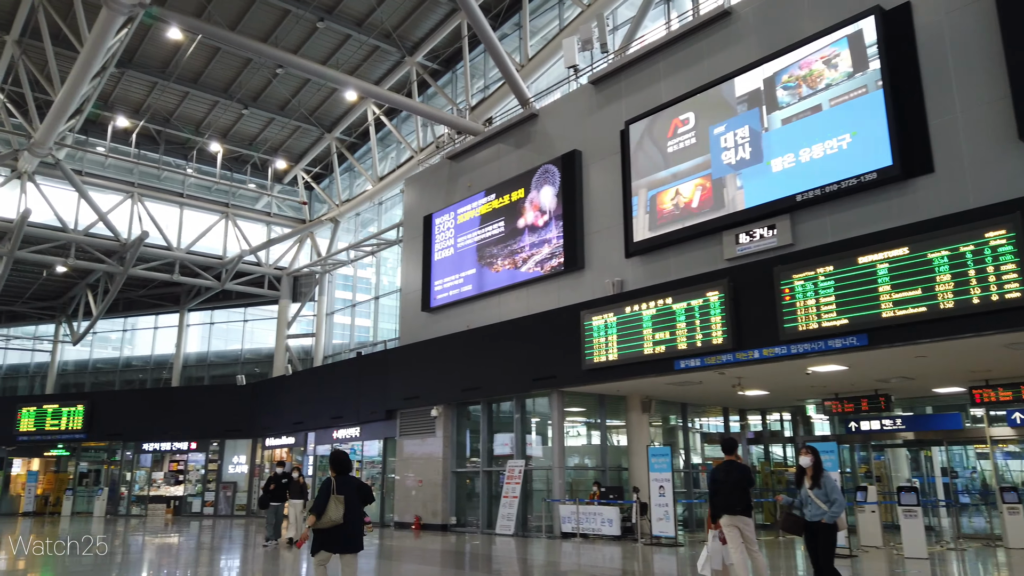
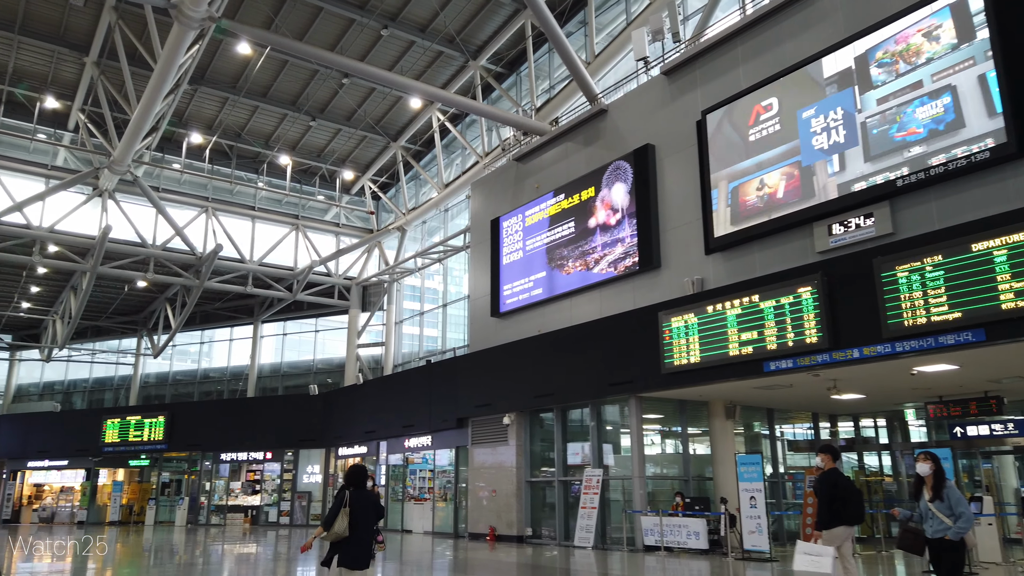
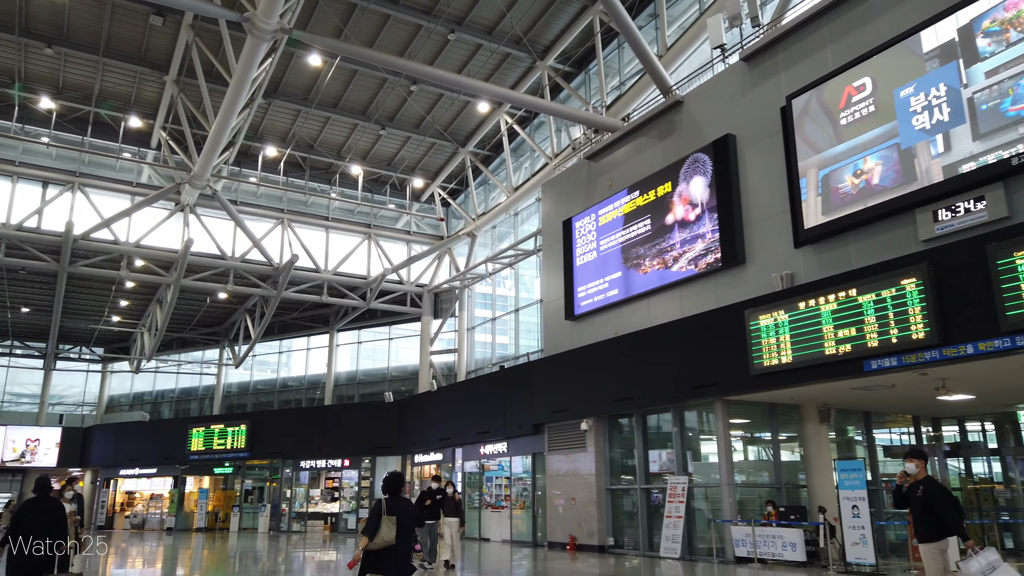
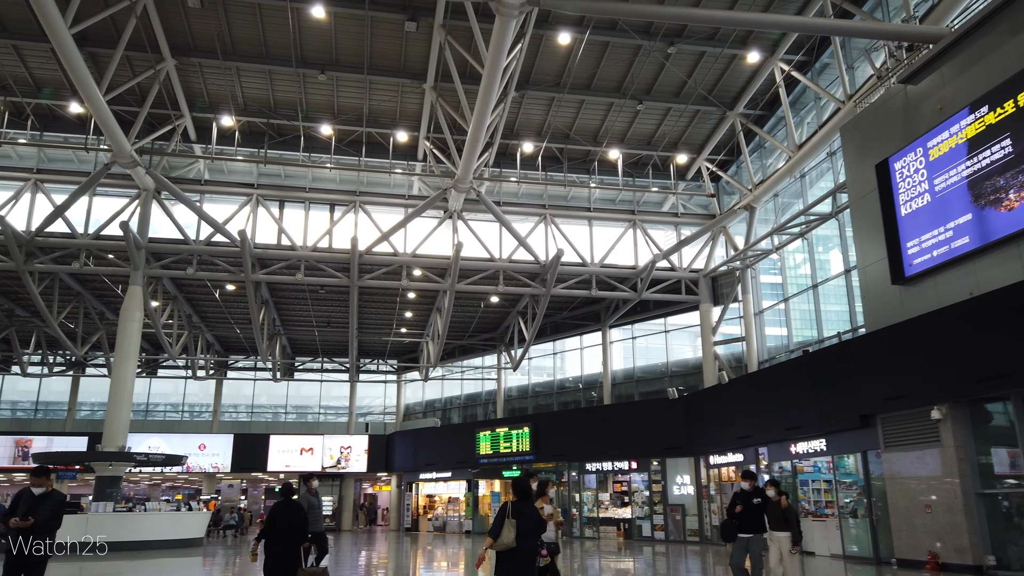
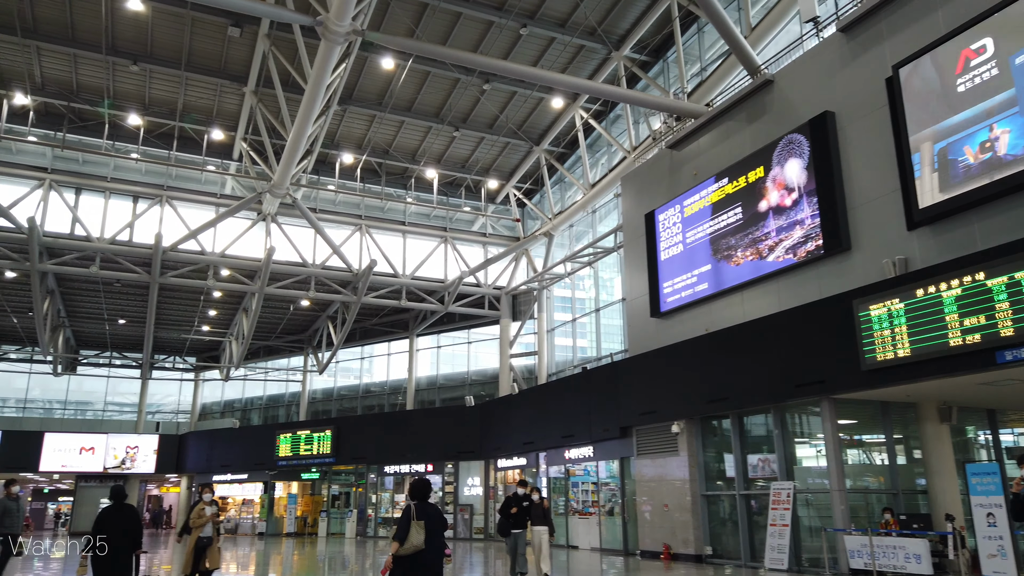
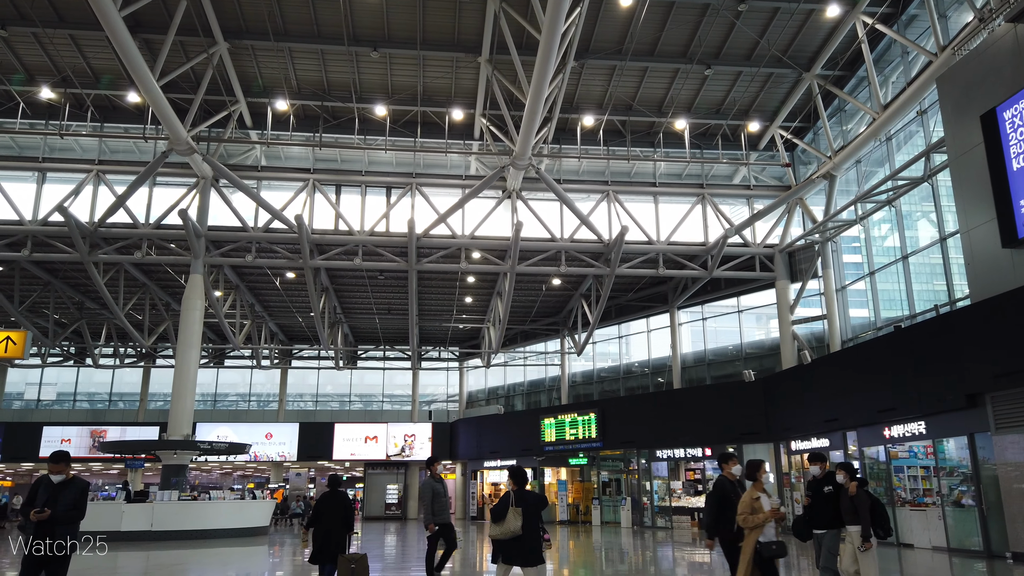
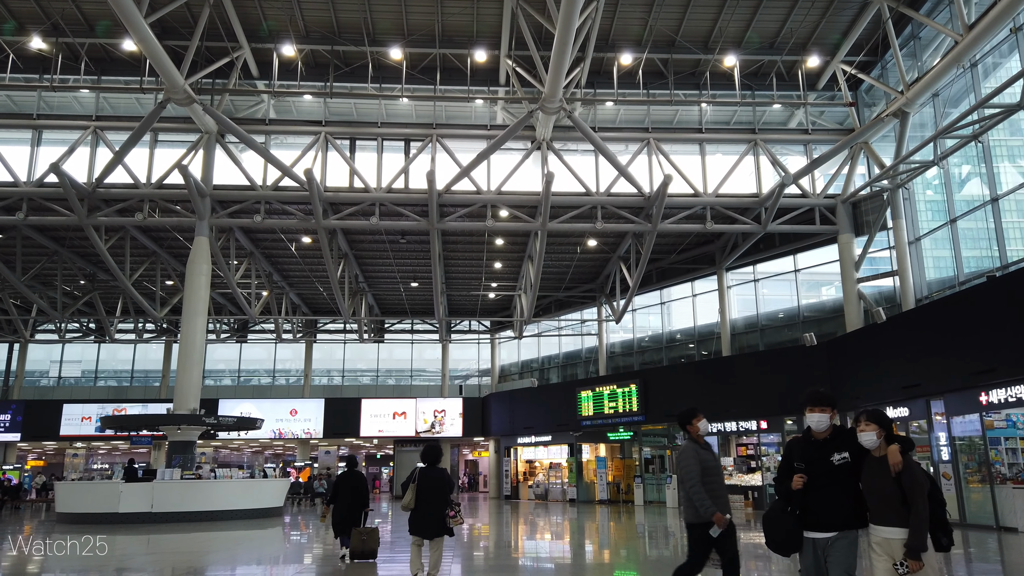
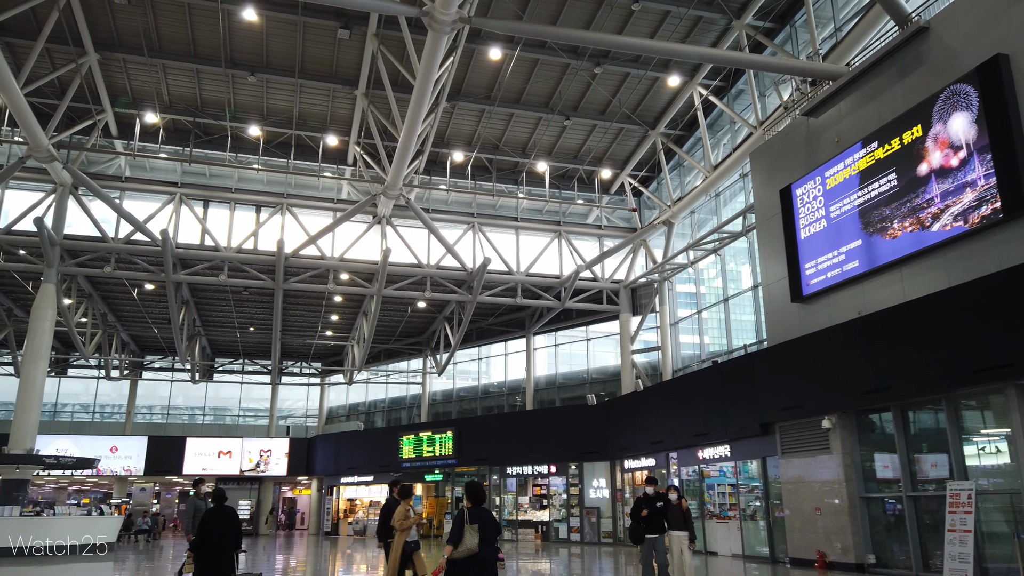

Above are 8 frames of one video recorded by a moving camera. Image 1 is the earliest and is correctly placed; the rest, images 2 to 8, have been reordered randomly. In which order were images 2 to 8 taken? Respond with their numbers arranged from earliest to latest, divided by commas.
2, 3, 5, 8, 4, 6, 7
